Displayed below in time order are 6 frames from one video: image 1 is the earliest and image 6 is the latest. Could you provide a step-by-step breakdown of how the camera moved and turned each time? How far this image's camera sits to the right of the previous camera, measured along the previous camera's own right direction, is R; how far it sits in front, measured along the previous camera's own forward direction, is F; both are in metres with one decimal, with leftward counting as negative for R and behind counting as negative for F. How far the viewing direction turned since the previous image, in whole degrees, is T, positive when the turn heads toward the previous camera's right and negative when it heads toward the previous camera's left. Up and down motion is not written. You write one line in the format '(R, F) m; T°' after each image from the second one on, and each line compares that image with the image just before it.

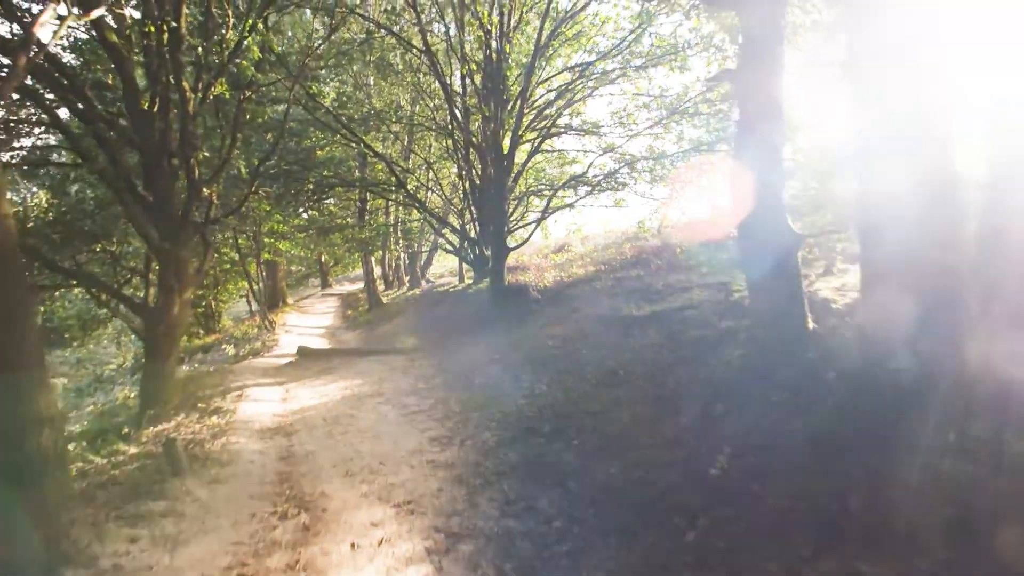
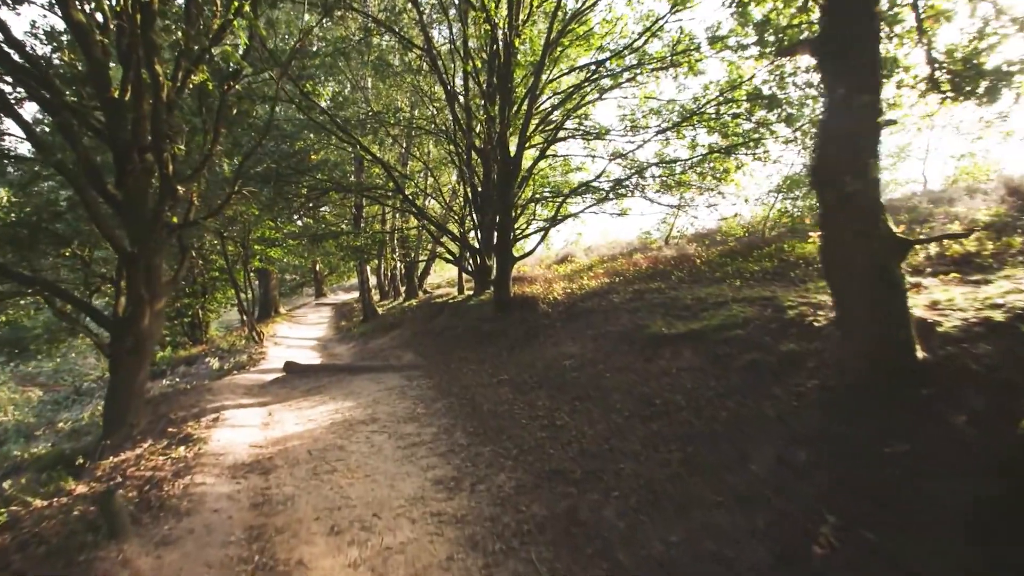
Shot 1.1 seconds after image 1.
(-0.2, +1.1) m; 0°
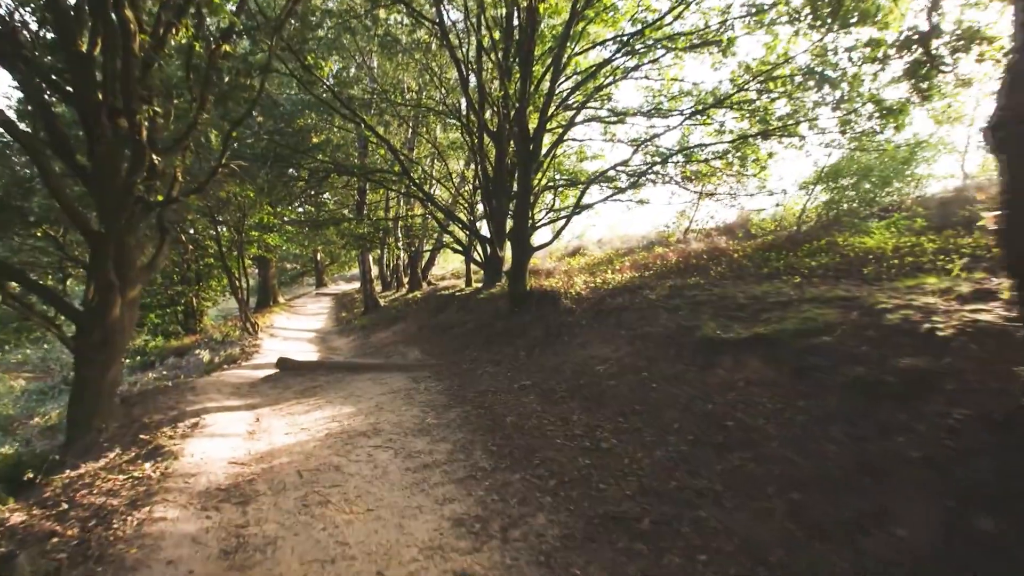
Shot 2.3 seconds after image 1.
(-0.3, +1.2) m; 0°
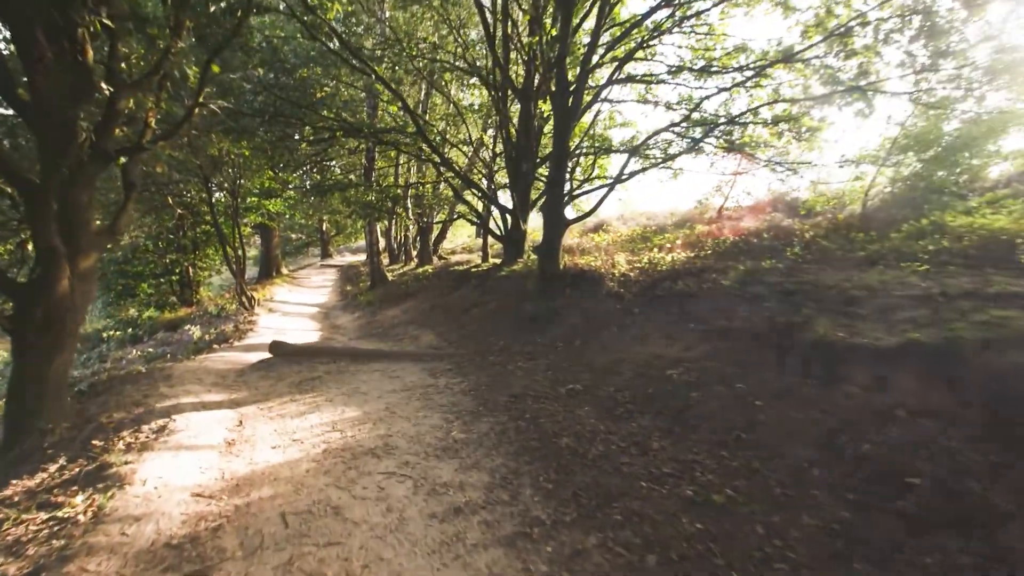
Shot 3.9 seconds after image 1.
(-0.5, +1.6) m; 0°
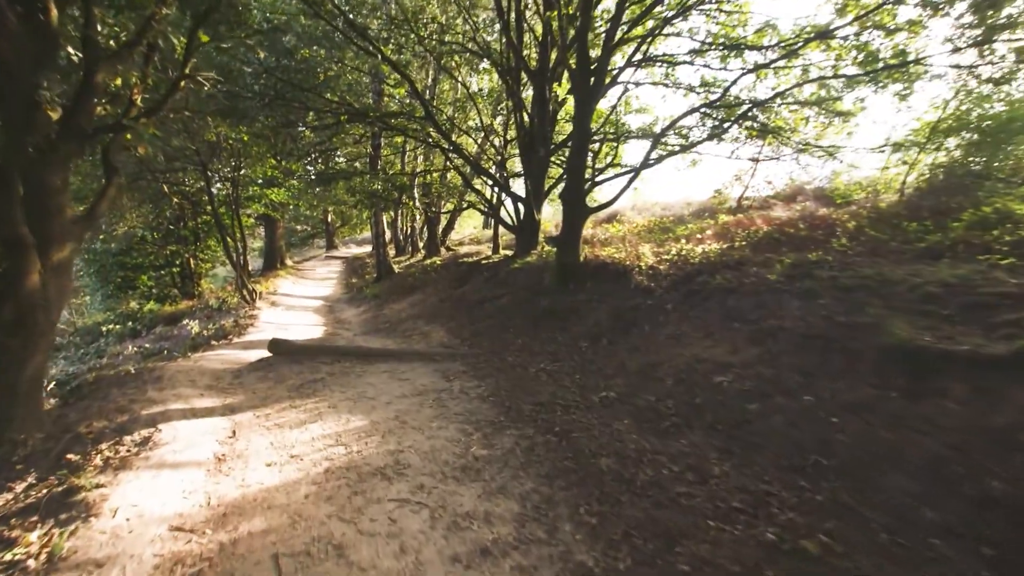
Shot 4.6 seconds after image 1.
(-0.2, +0.7) m; 0°
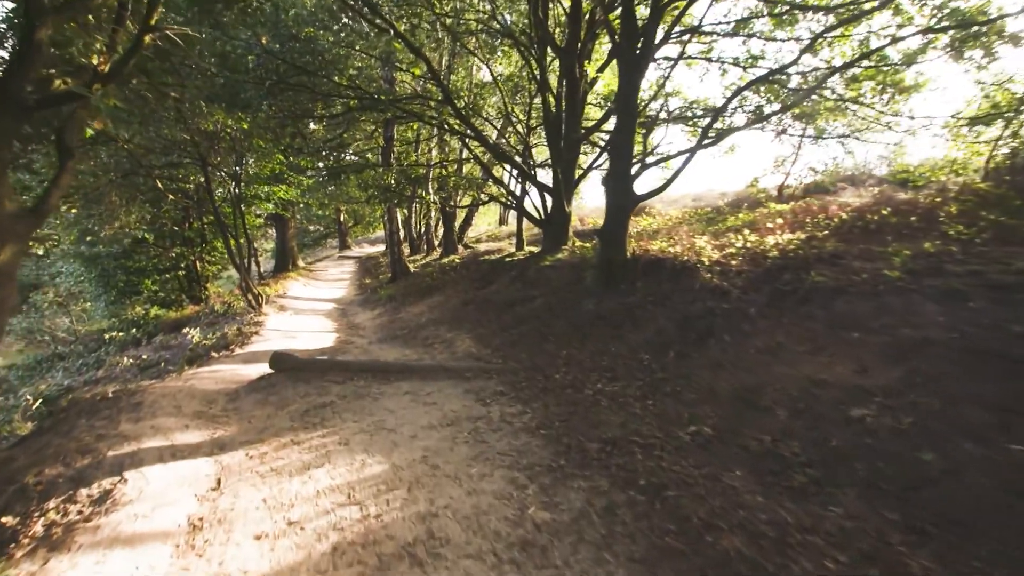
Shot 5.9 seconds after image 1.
(-0.4, +1.3) m; -1°
